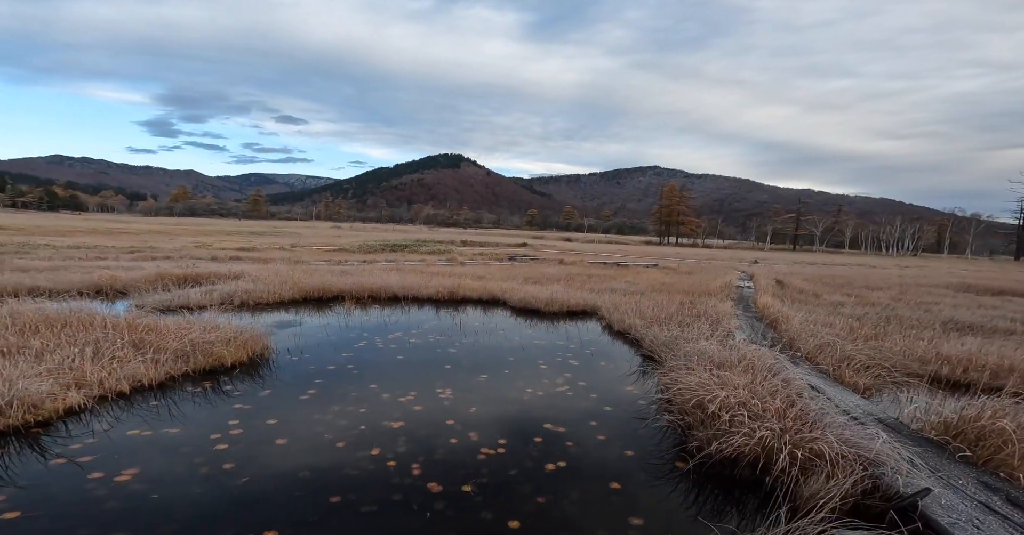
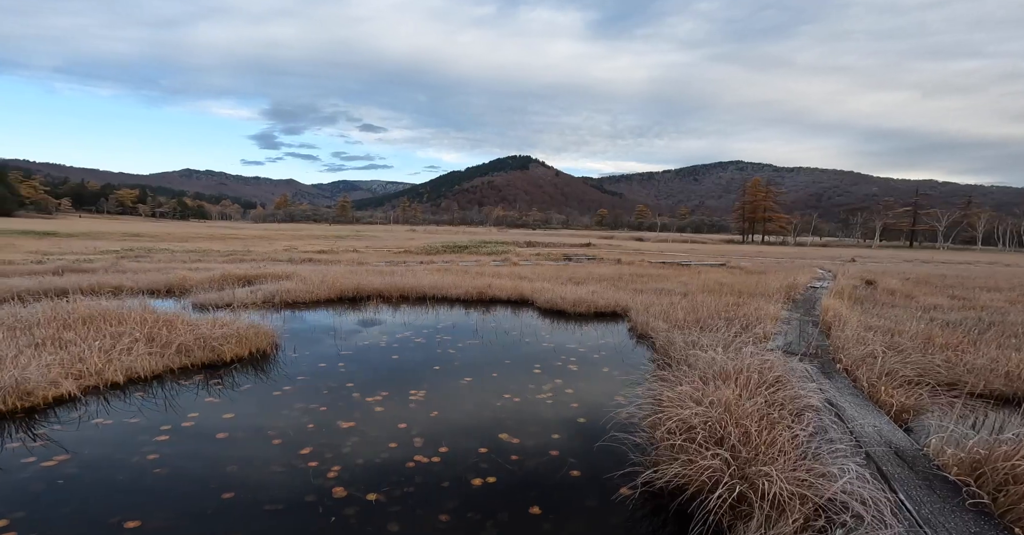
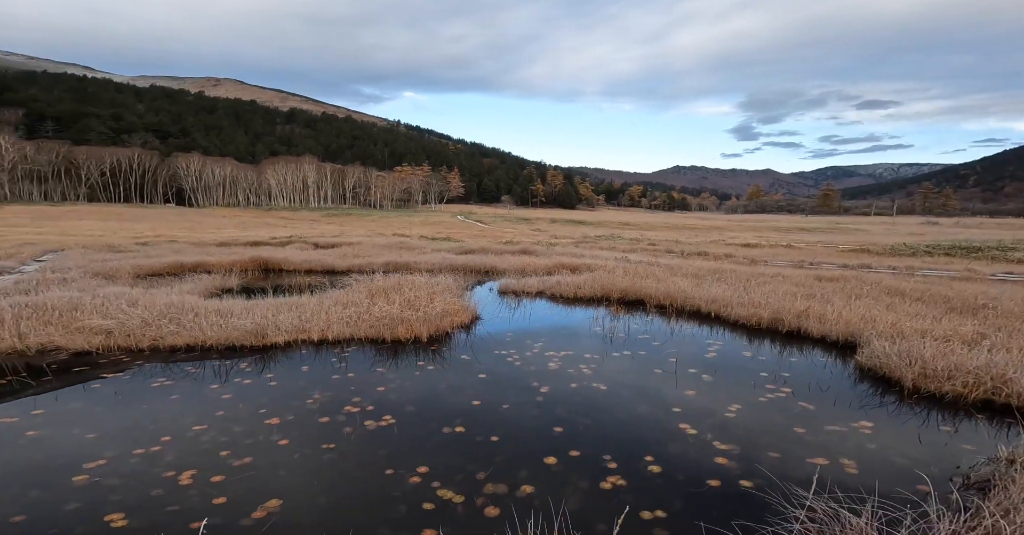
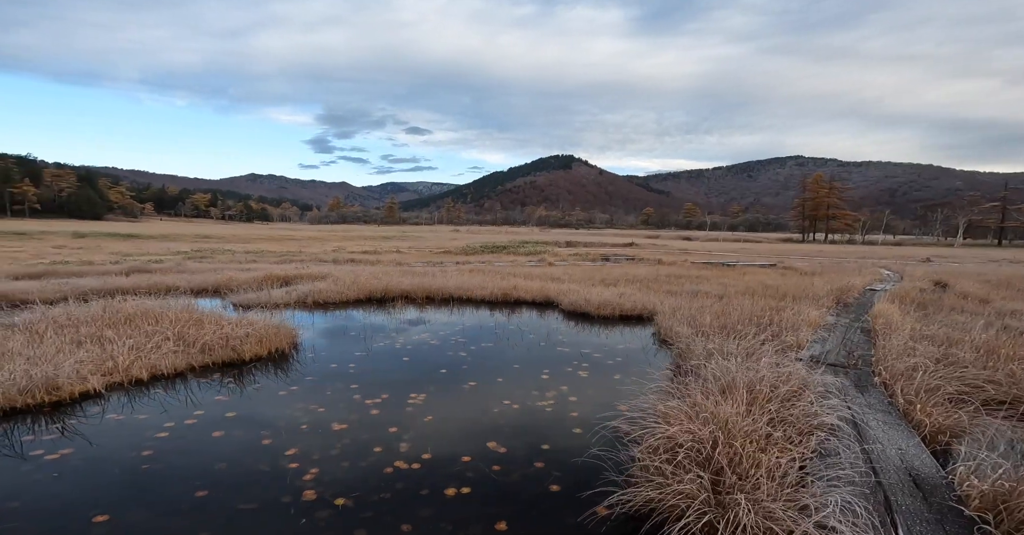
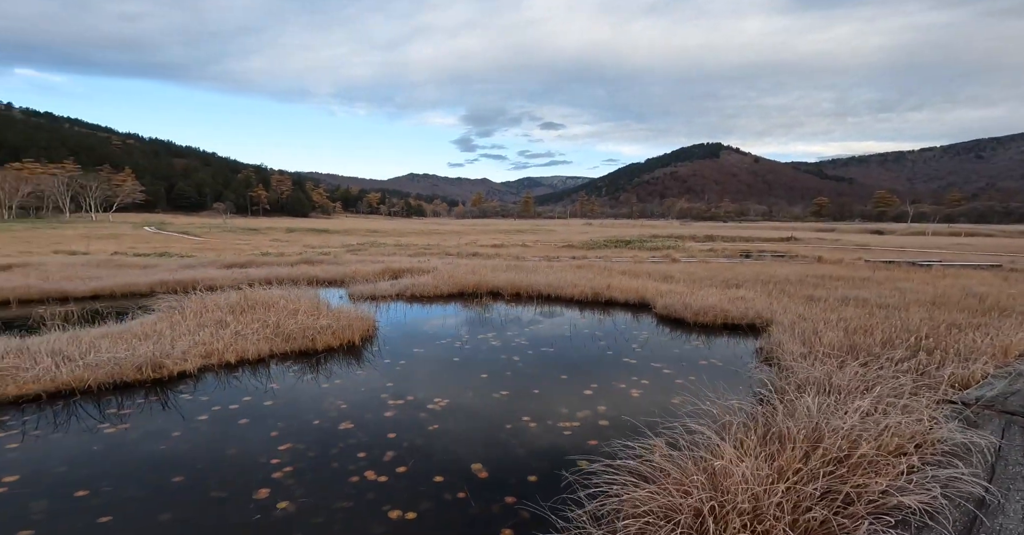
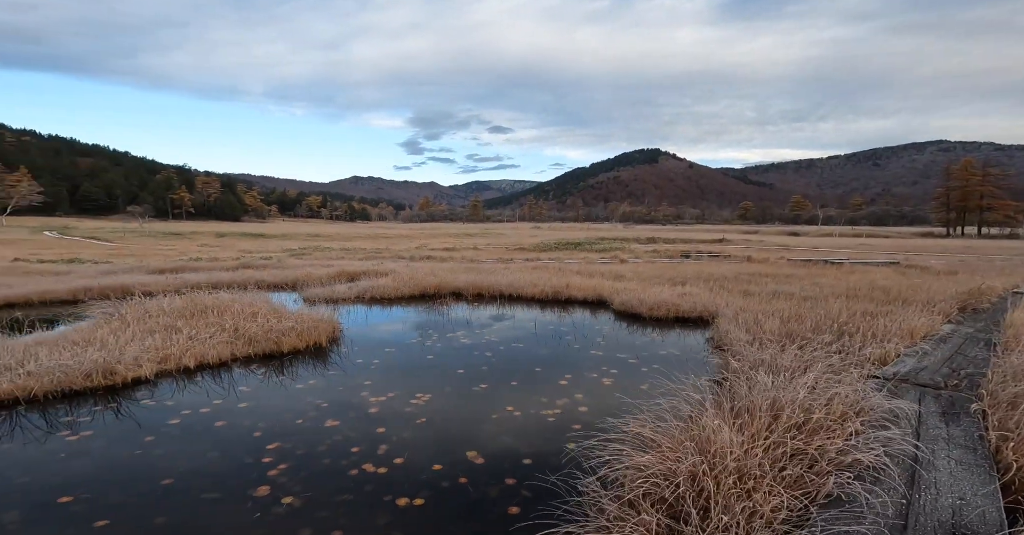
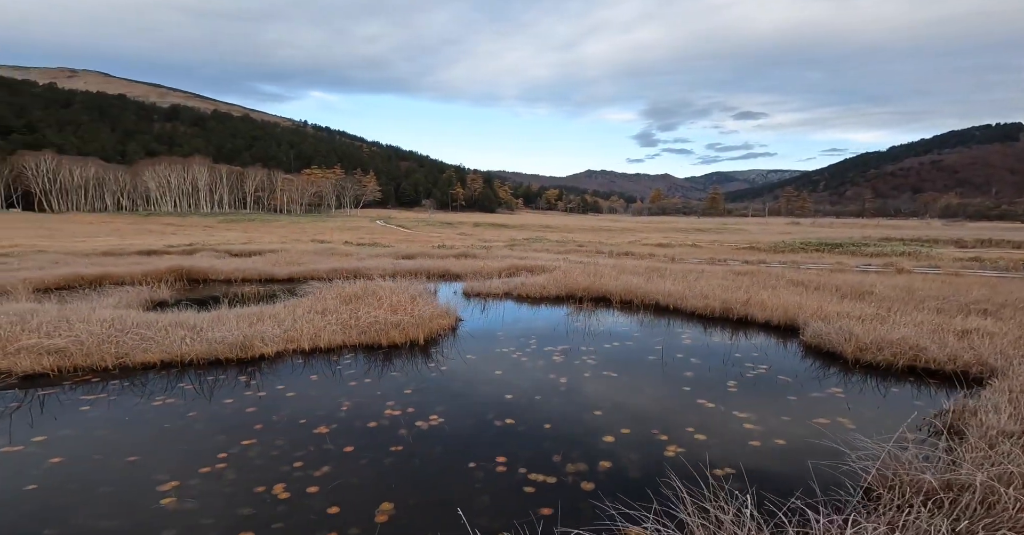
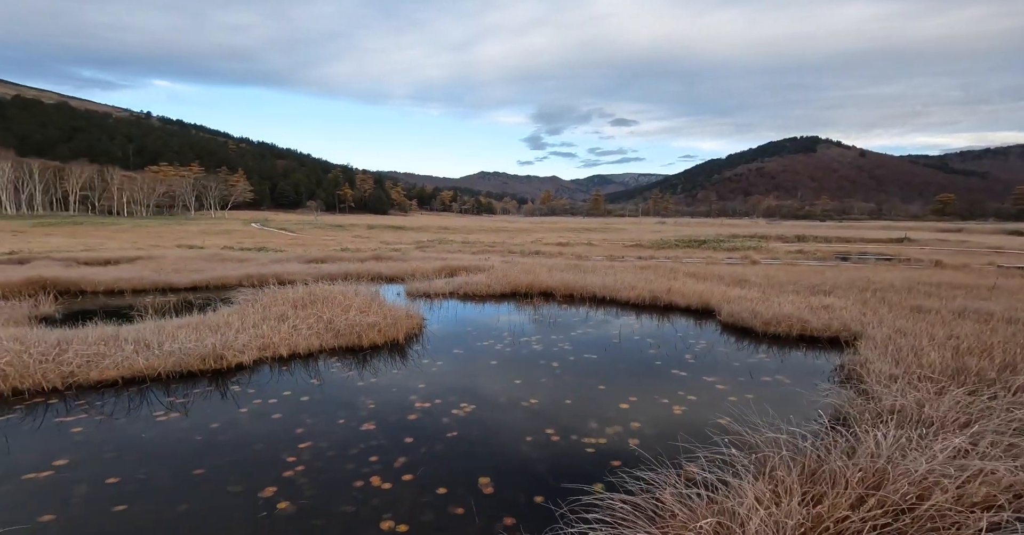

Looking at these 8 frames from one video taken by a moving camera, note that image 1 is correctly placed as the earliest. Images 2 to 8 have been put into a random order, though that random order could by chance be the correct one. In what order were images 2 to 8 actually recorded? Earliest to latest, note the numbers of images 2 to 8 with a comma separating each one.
2, 4, 6, 5, 8, 7, 3
